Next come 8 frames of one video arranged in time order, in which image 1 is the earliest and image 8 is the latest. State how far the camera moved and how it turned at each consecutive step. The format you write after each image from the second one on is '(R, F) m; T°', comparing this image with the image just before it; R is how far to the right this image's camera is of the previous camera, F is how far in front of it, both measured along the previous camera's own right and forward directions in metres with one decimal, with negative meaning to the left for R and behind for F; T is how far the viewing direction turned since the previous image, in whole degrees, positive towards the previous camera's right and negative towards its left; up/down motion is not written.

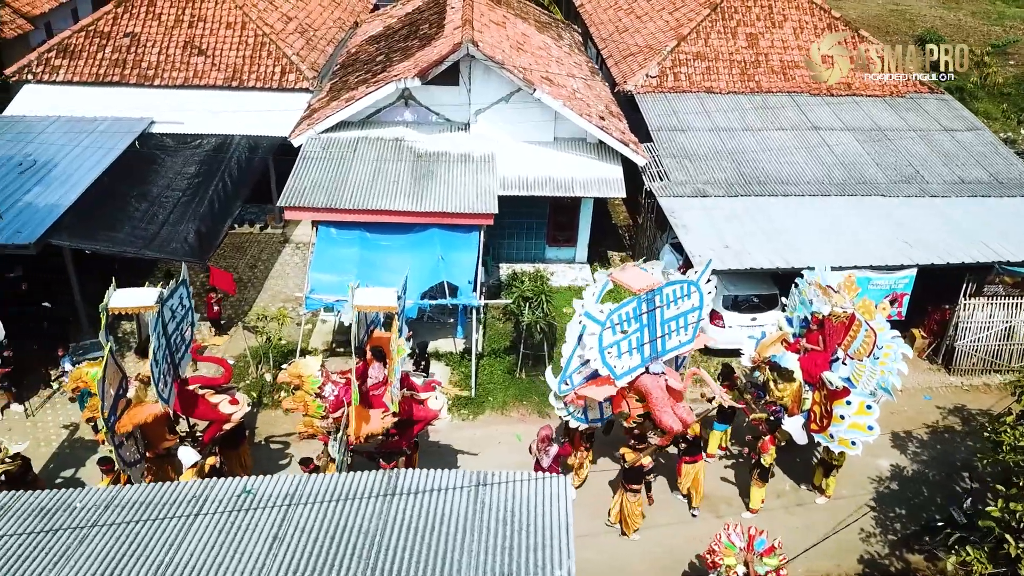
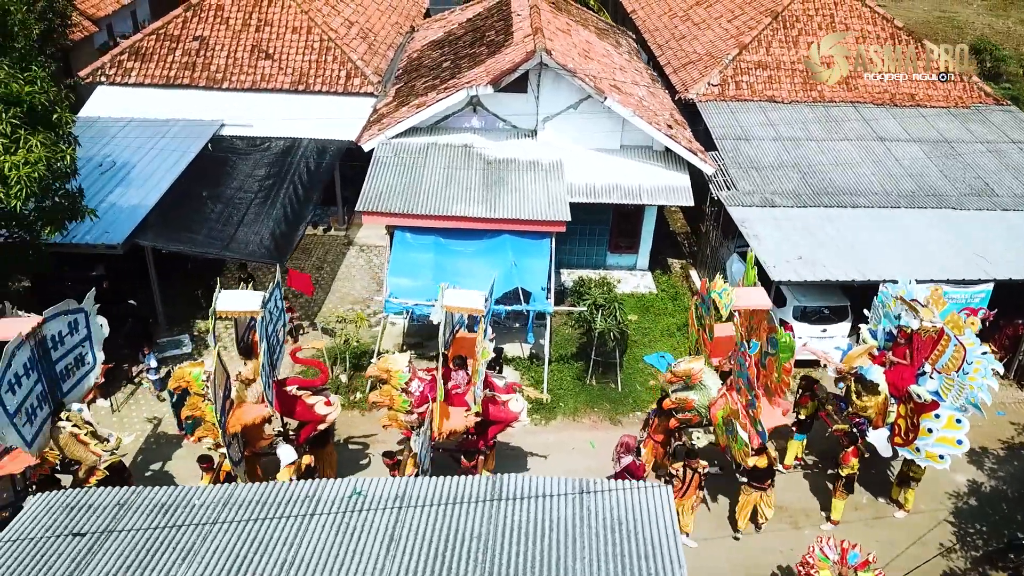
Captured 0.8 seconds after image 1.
(-0.8, -0.1) m; -2°
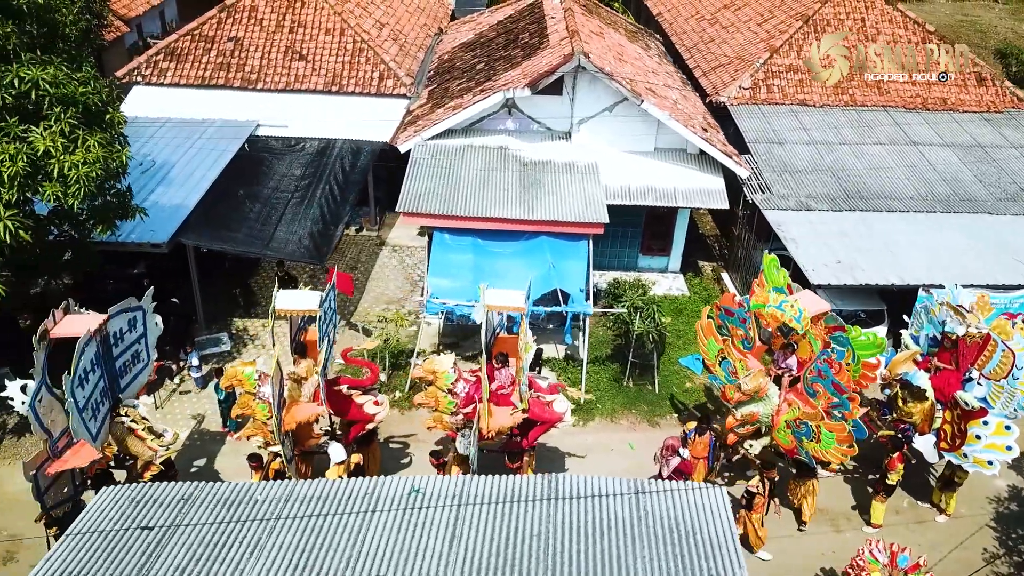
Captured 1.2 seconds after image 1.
(-0.5, -0.1) m; -1°
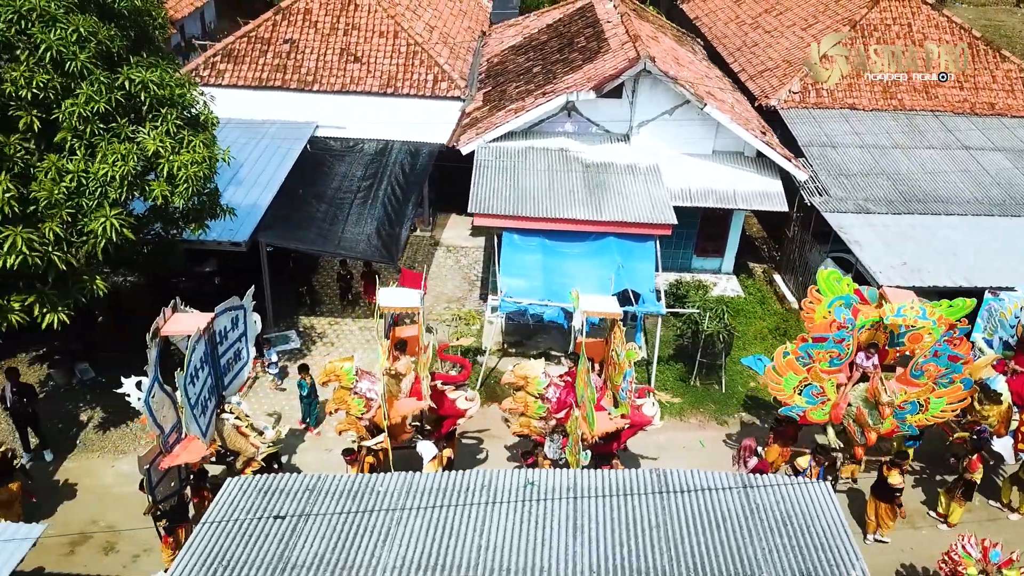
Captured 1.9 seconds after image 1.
(-1.1, -0.2) m; 0°
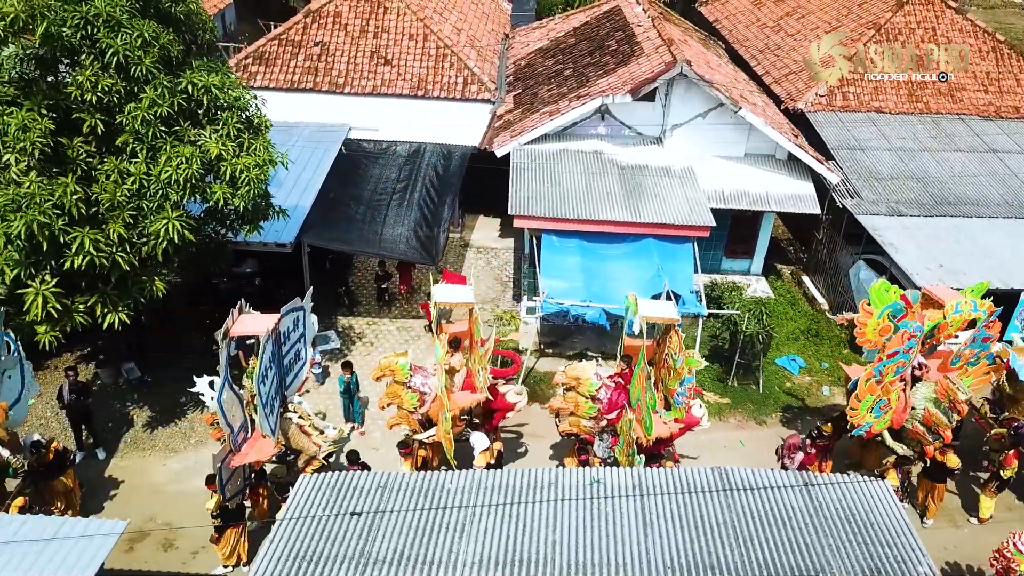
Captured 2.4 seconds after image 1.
(-0.7, -0.2) m; 0°
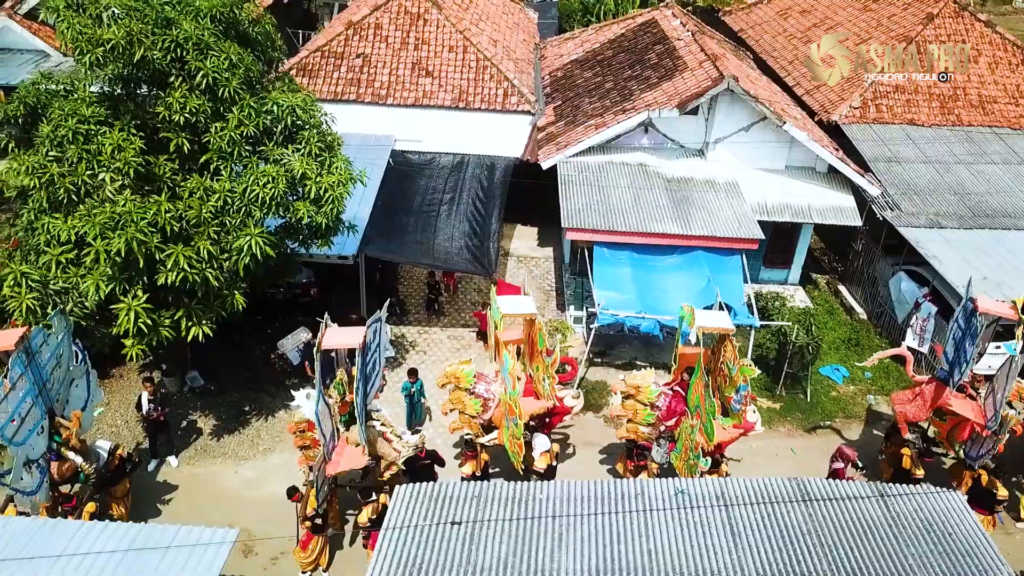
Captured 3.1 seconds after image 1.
(-1.0, -0.3) m; 0°
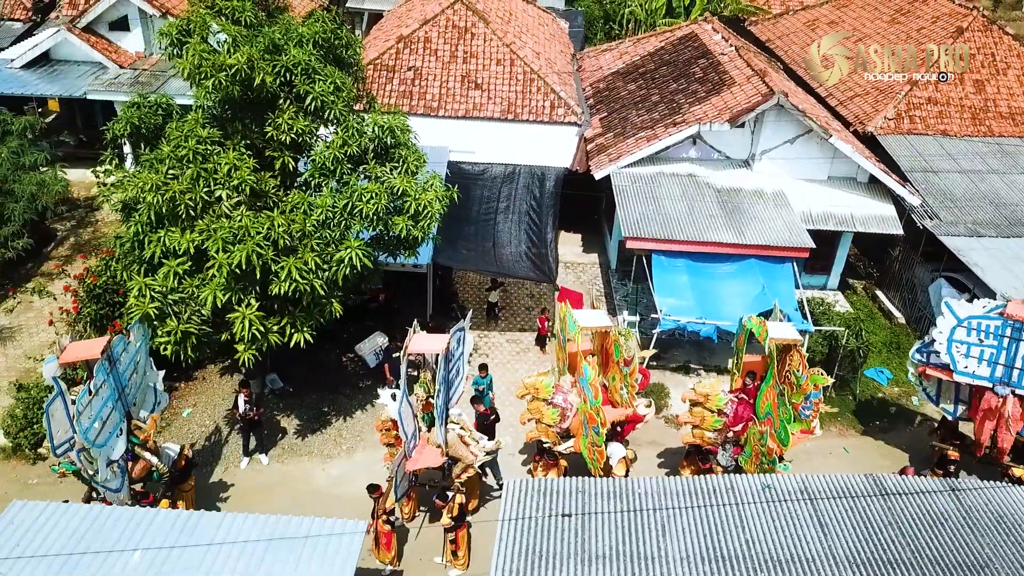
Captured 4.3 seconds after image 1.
(-1.2, -0.7) m; 0°
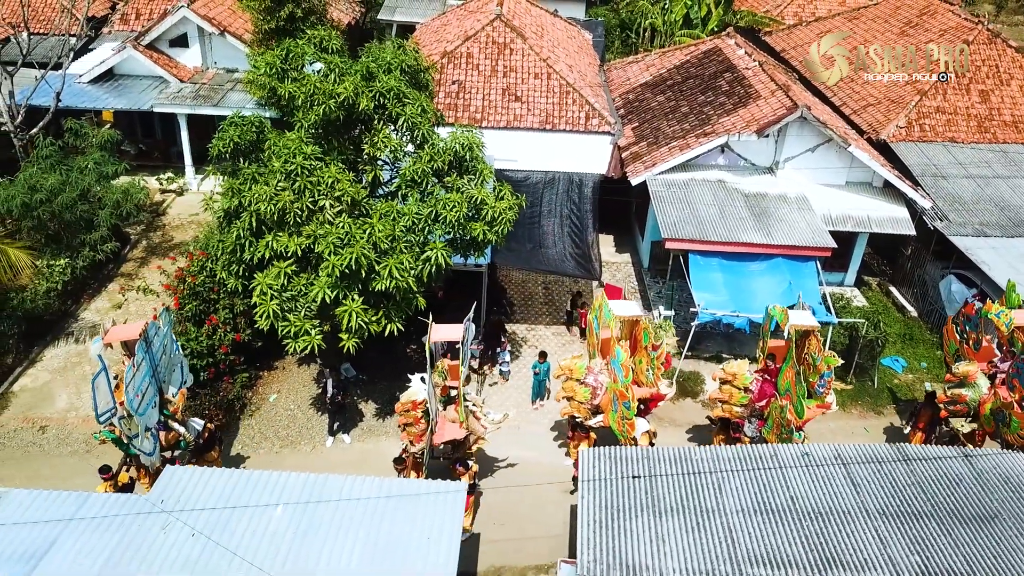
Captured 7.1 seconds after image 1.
(-1.0, -1.5) m; 0°
